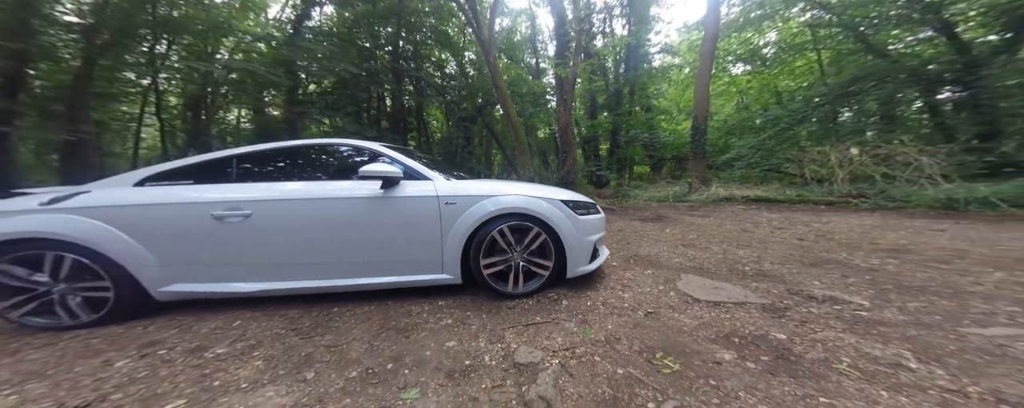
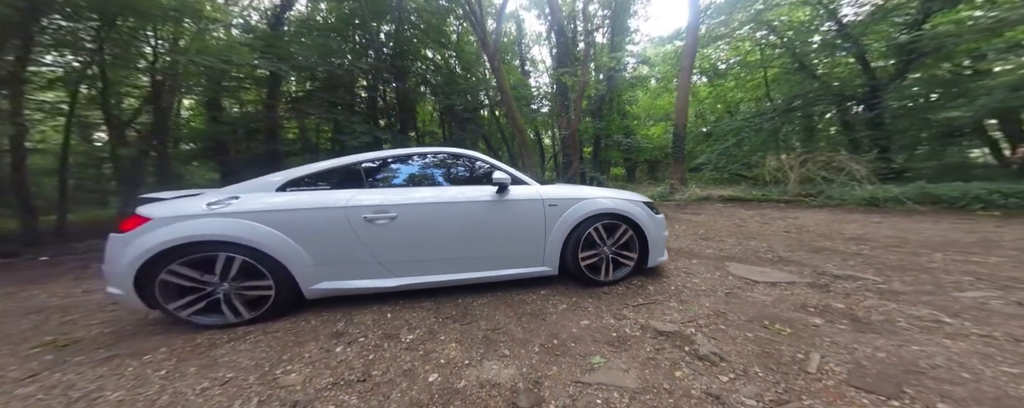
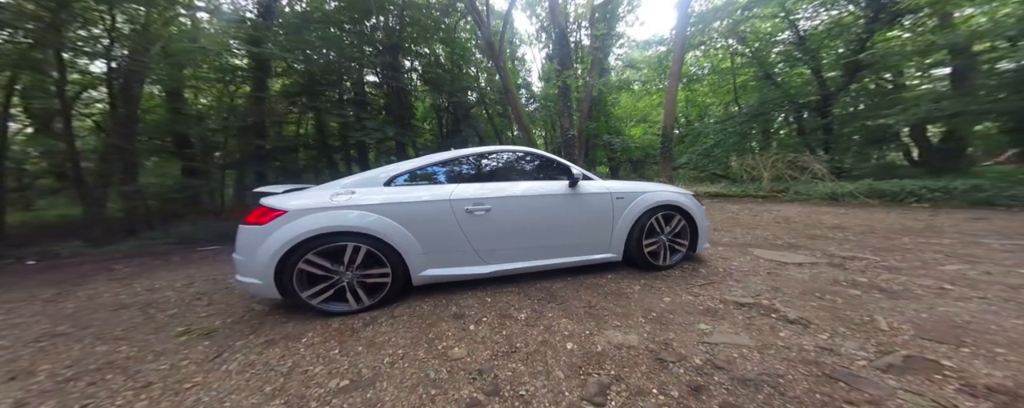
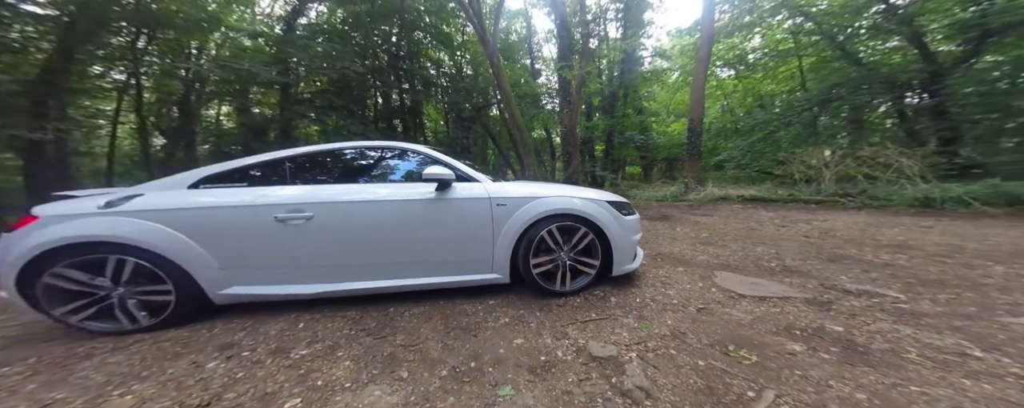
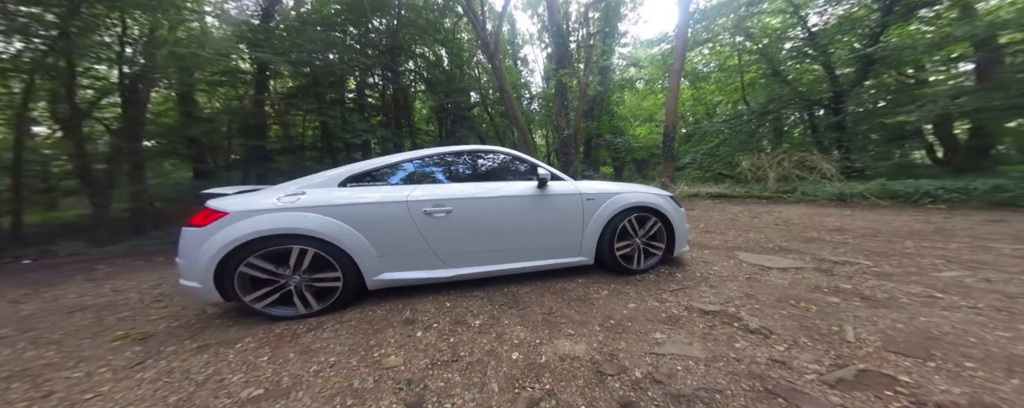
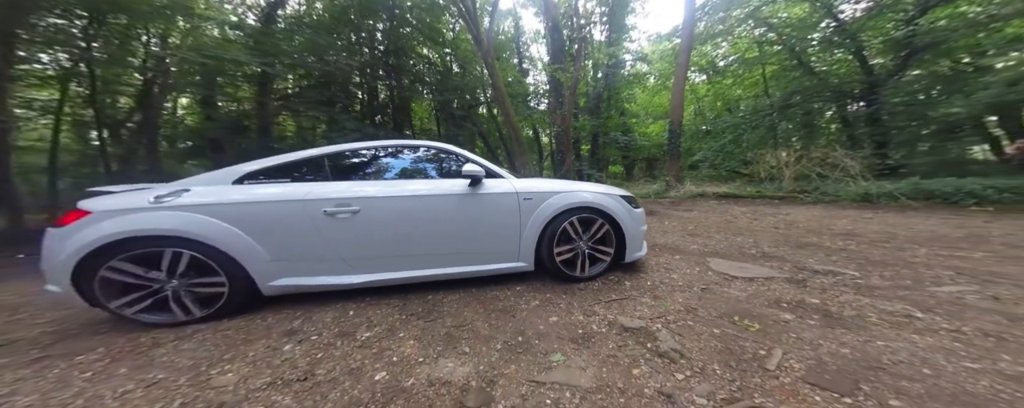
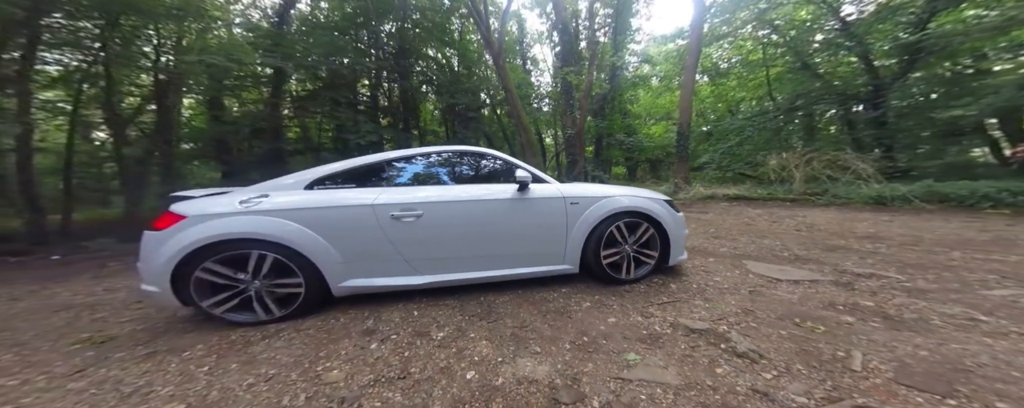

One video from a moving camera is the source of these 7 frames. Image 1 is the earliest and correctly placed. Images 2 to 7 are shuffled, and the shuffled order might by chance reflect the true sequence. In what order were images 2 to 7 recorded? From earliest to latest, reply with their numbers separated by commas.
4, 6, 2, 7, 5, 3
